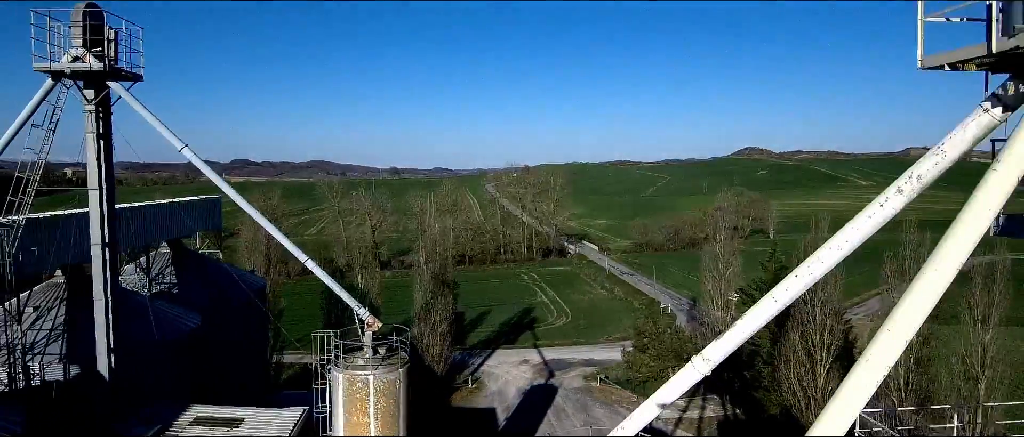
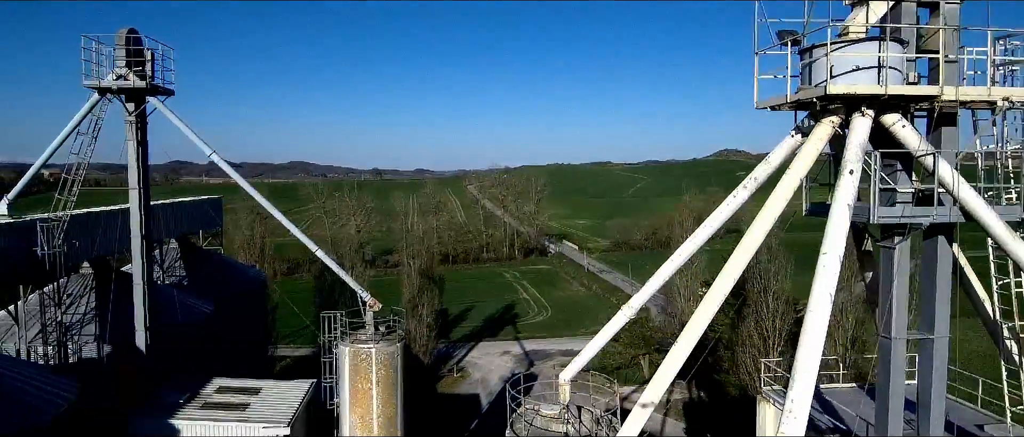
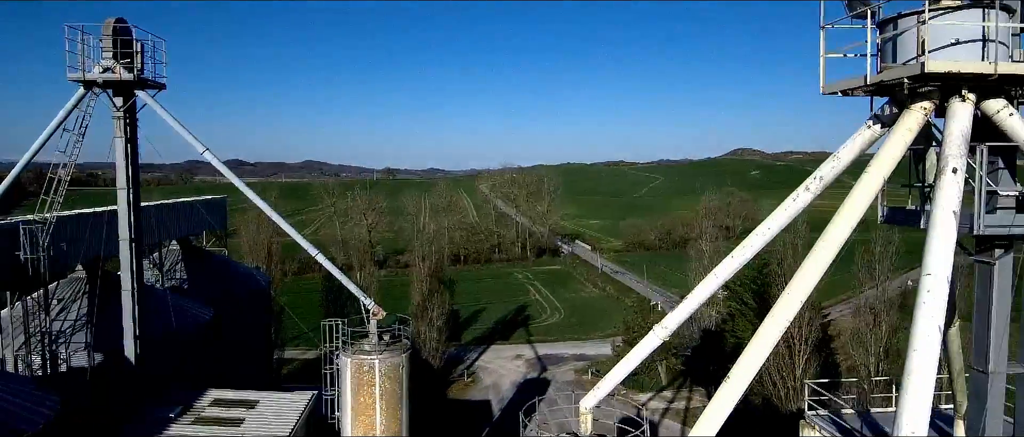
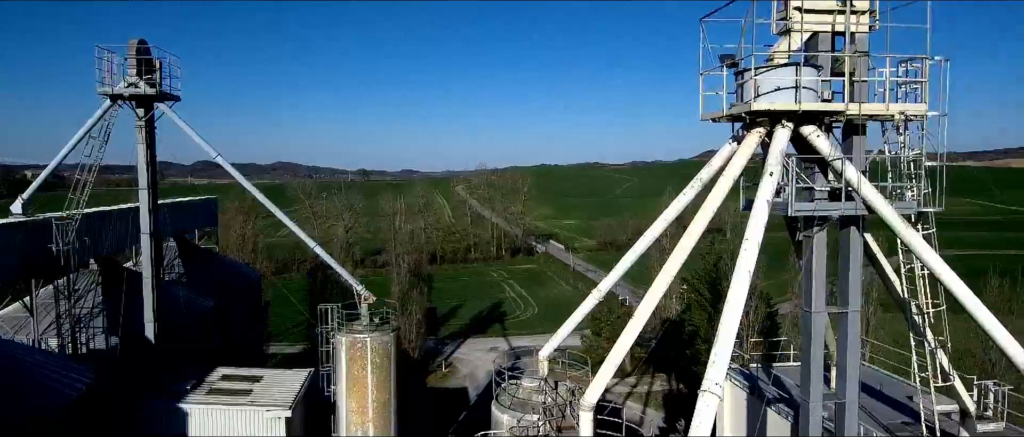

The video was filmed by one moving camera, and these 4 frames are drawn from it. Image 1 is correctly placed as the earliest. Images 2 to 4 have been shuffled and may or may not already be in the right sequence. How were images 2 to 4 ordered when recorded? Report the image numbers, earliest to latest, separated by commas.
3, 2, 4
